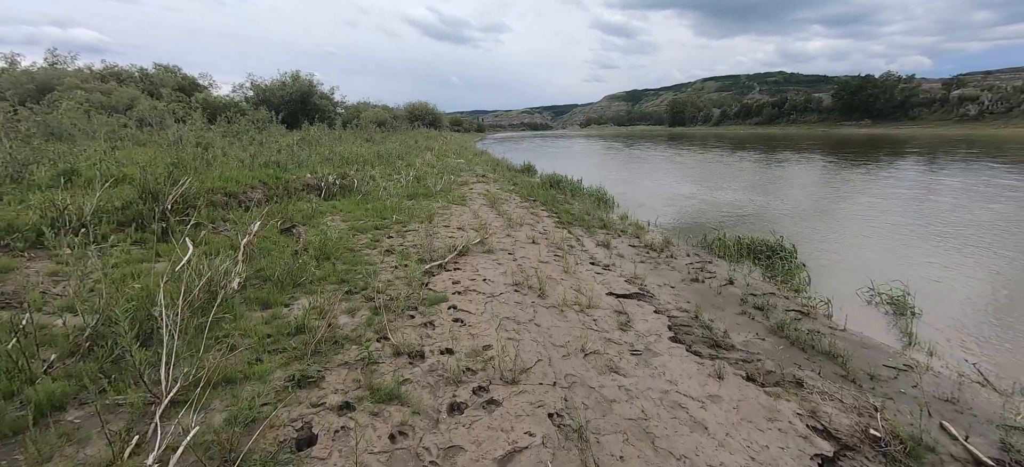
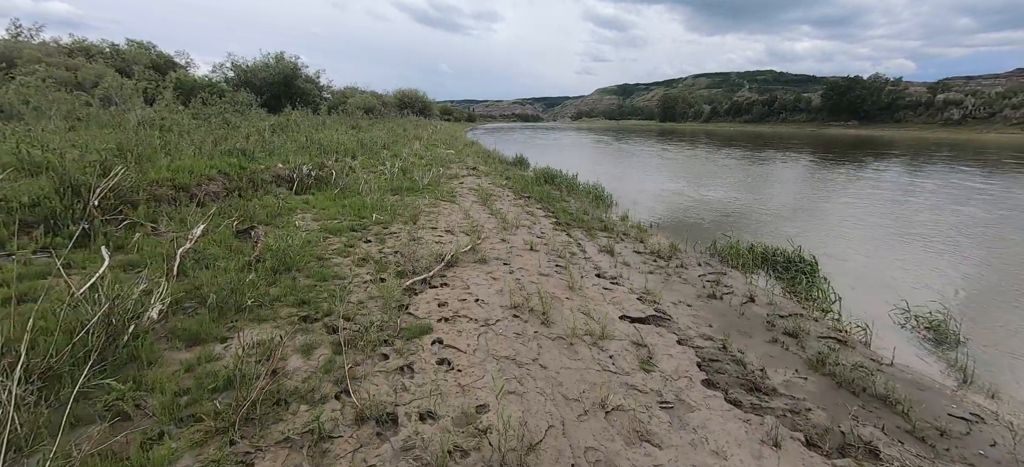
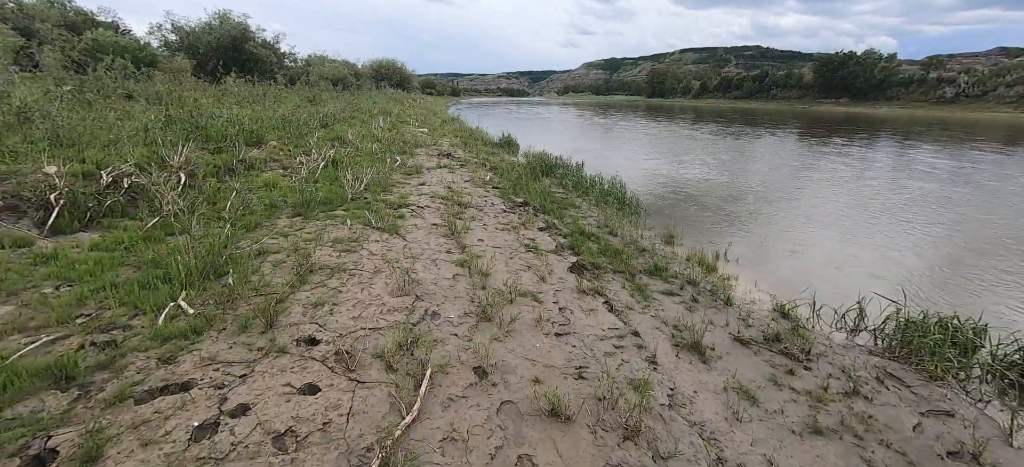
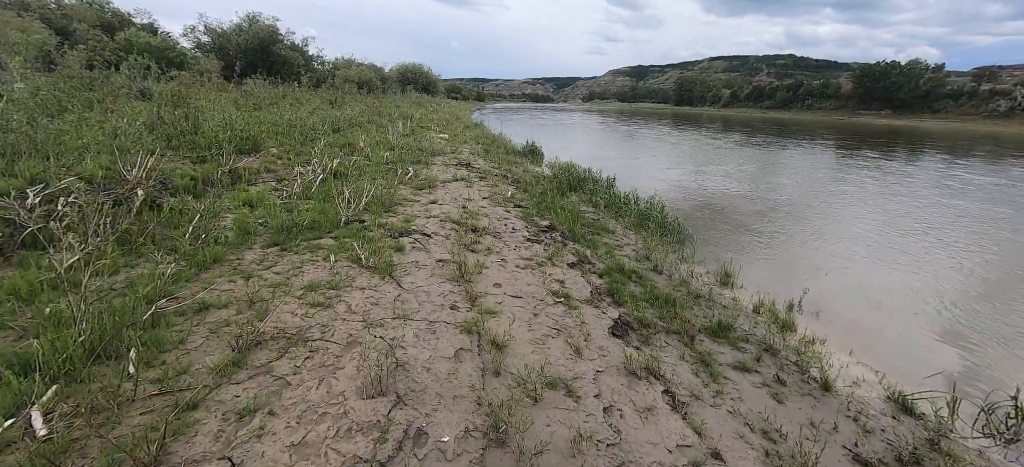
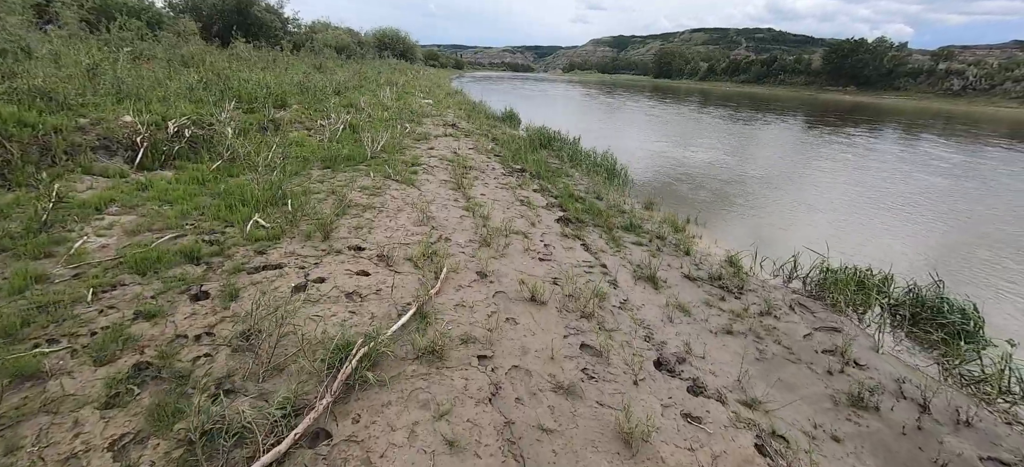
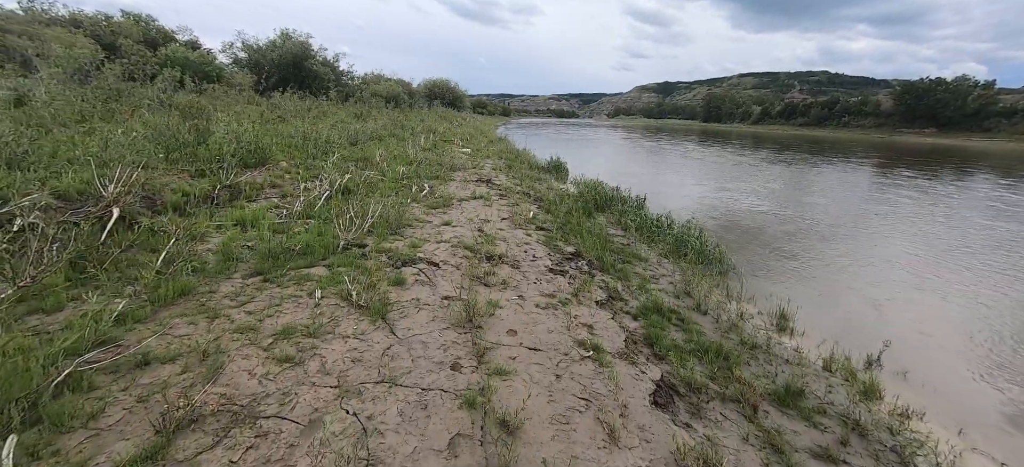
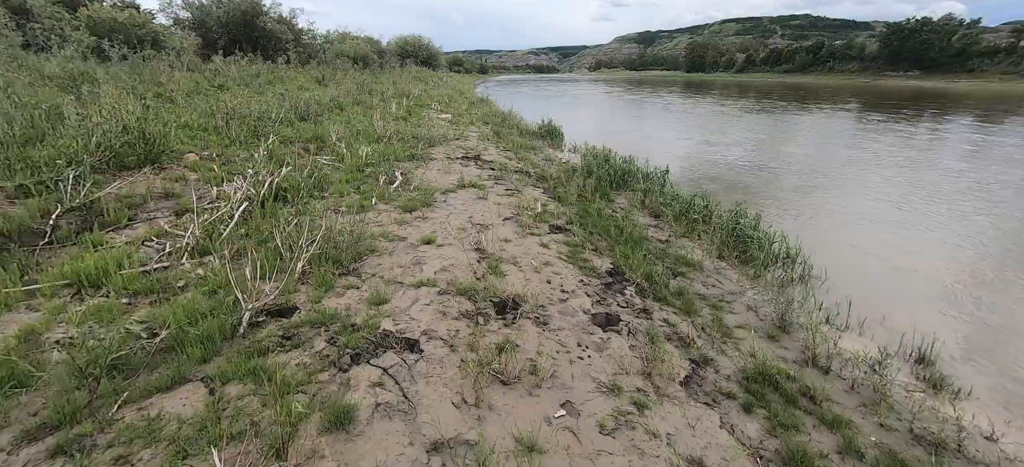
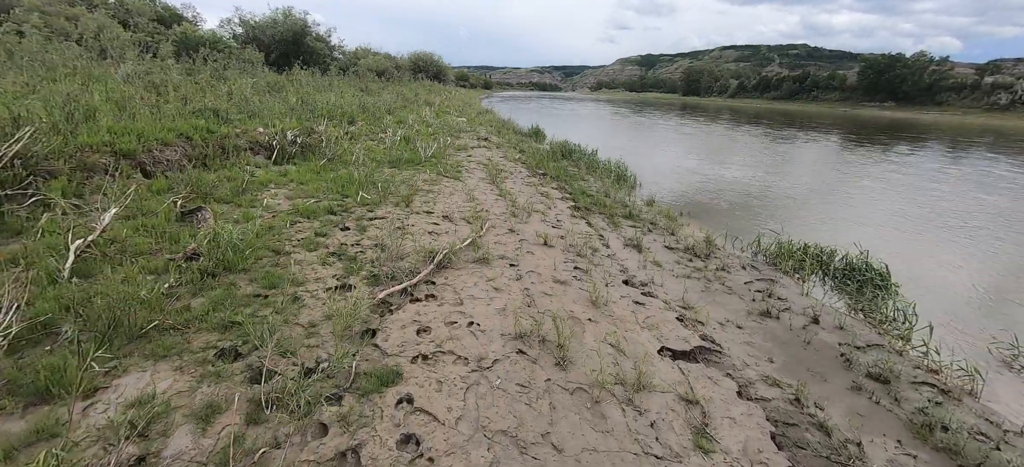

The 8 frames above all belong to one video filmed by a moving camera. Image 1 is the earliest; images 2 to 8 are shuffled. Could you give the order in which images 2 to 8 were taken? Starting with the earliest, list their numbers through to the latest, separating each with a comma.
2, 8, 5, 3, 4, 6, 7
